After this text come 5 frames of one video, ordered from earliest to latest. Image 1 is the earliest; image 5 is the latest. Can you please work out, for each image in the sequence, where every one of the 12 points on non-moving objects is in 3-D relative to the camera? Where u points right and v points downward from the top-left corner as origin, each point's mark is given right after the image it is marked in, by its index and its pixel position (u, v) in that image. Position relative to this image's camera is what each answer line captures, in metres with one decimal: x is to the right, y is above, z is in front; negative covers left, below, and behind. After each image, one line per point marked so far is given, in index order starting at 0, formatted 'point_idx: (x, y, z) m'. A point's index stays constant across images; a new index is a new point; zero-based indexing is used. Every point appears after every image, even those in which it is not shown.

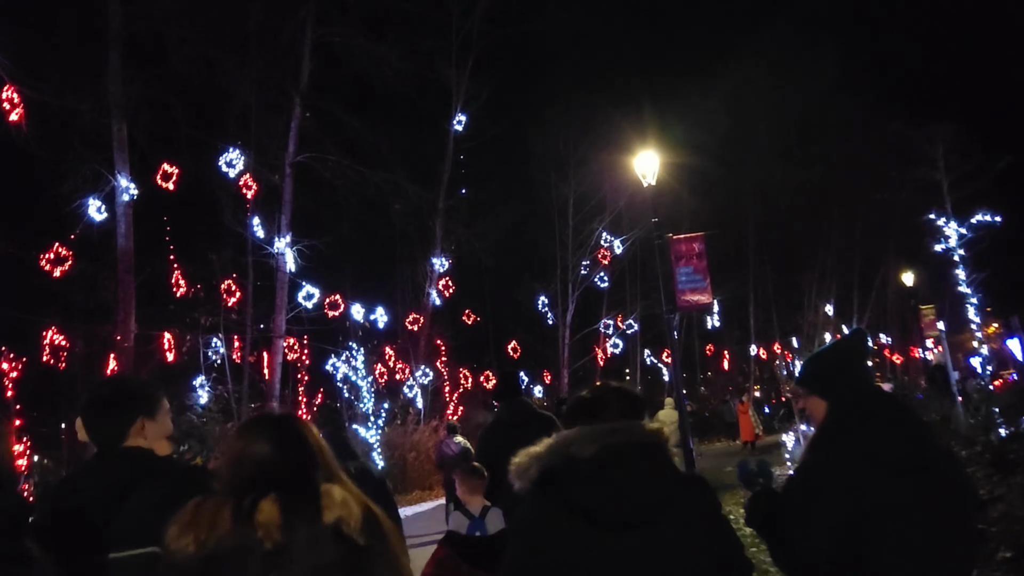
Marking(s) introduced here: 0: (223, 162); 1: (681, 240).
0: (-6.1, +2.6, +17.6) m
1: (+3.2, +0.9, +16.0) m
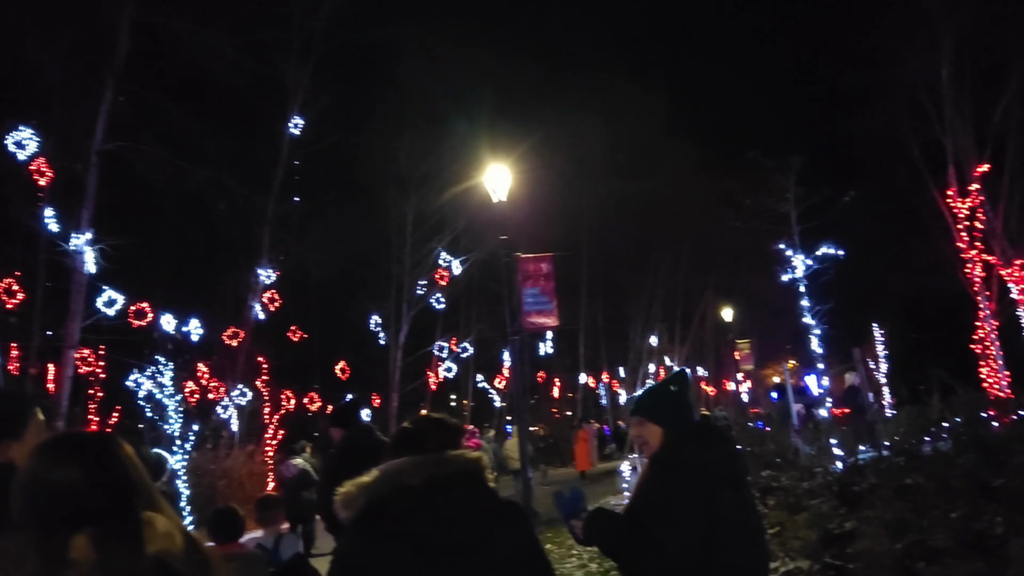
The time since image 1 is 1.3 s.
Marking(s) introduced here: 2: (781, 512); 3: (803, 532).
0: (-9.1, +2.7, +15.3) m
1: (+0.2, +0.5, +15.4) m
2: (+3.1, -2.6, +9.7) m
3: (+2.9, -2.5, +8.5) m
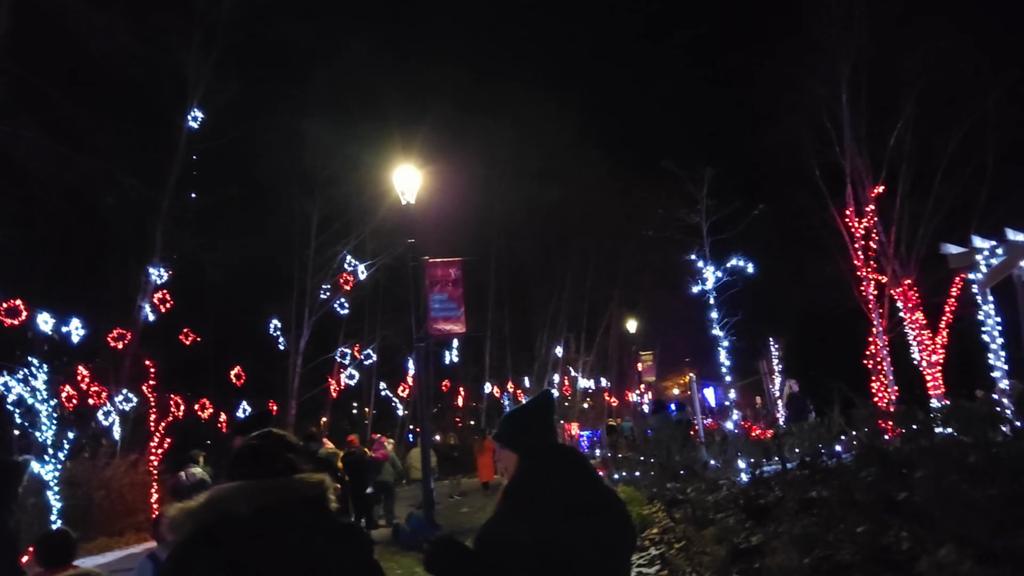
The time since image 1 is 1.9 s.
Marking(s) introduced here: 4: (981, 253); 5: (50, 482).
0: (-10.6, +2.8, +13.8) m
1: (-1.4, +0.4, +15.0) m
2: (+2.0, -2.7, +9.6) m
3: (+2.0, -2.6, +8.4) m
4: (+6.6, +0.5, +11.8) m
5: (-8.6, -3.6, +15.7) m
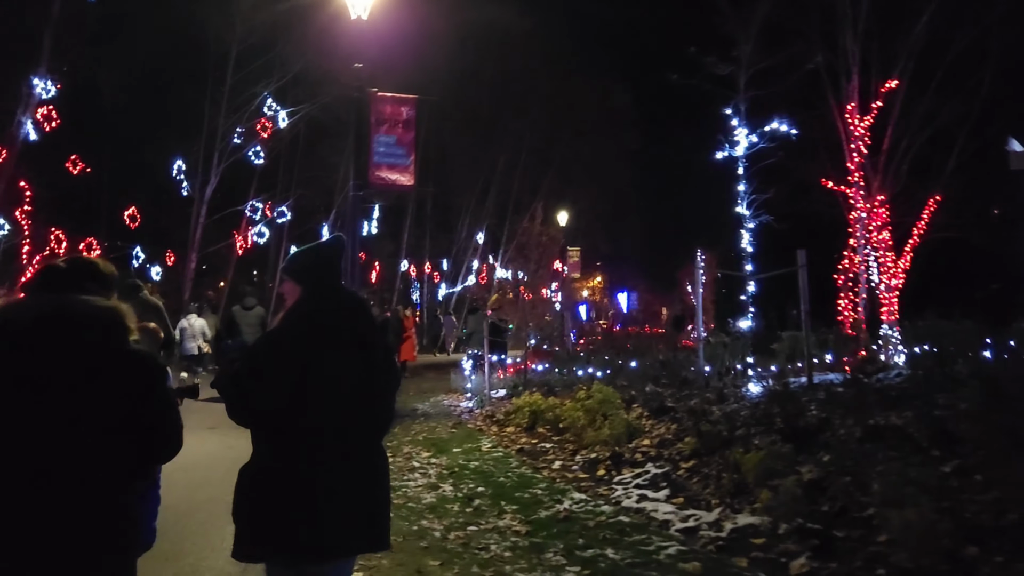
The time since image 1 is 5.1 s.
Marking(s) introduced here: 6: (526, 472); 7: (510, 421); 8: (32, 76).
0: (-10.5, +6.0, +9.7) m
1: (-1.8, +2.8, +12.2) m
2: (+1.7, -1.4, +7.6) m
3: (+1.8, -1.4, +6.4) m
4: (+6.4, +1.6, +9.9) m
5: (-9.6, -0.3, +12.6) m
6: (+0.1, -1.8, +8.1) m
7: (0.0, -1.7, +11.0) m
8: (-10.4, +4.7, +17.9) m
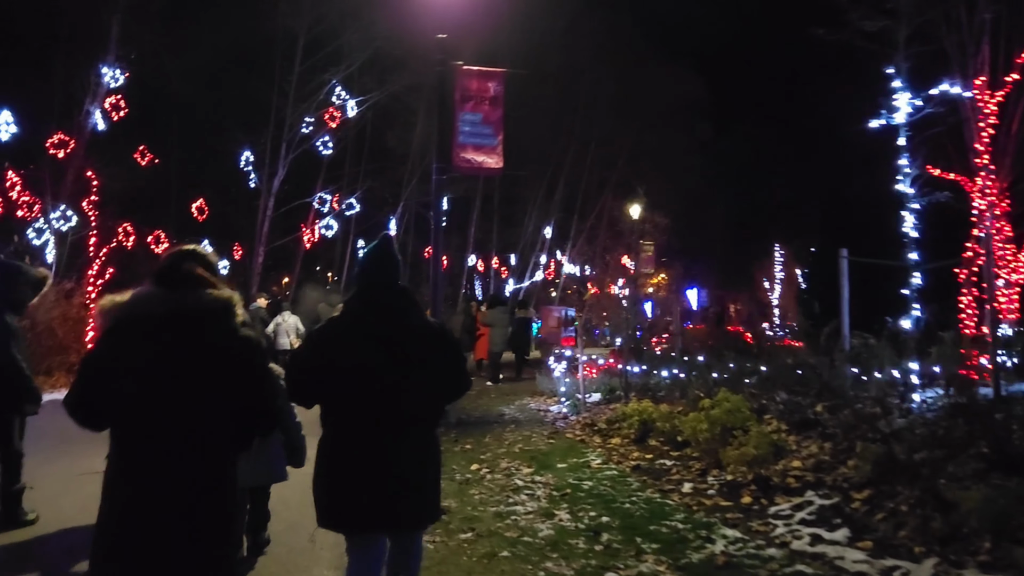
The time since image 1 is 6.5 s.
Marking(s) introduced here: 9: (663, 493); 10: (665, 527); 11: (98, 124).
0: (-9.3, +6.1, +9.2) m
1: (-0.5, +2.9, +11.0) m
2: (+2.6, -1.3, +6.3) m
3: (+2.7, -1.3, +5.1) m
4: (+7.5, +1.6, +8.2) m
5: (-8.2, -0.2, +12.0) m
6: (+1.2, -1.7, +6.8) m
7: (+1.2, -1.7, +9.7) m
8: (-8.6, +4.8, +17.4) m
9: (+1.2, -1.7, +6.9) m
10: (+1.1, -1.7, +5.9) m
11: (-9.0, +3.6, +18.1) m
